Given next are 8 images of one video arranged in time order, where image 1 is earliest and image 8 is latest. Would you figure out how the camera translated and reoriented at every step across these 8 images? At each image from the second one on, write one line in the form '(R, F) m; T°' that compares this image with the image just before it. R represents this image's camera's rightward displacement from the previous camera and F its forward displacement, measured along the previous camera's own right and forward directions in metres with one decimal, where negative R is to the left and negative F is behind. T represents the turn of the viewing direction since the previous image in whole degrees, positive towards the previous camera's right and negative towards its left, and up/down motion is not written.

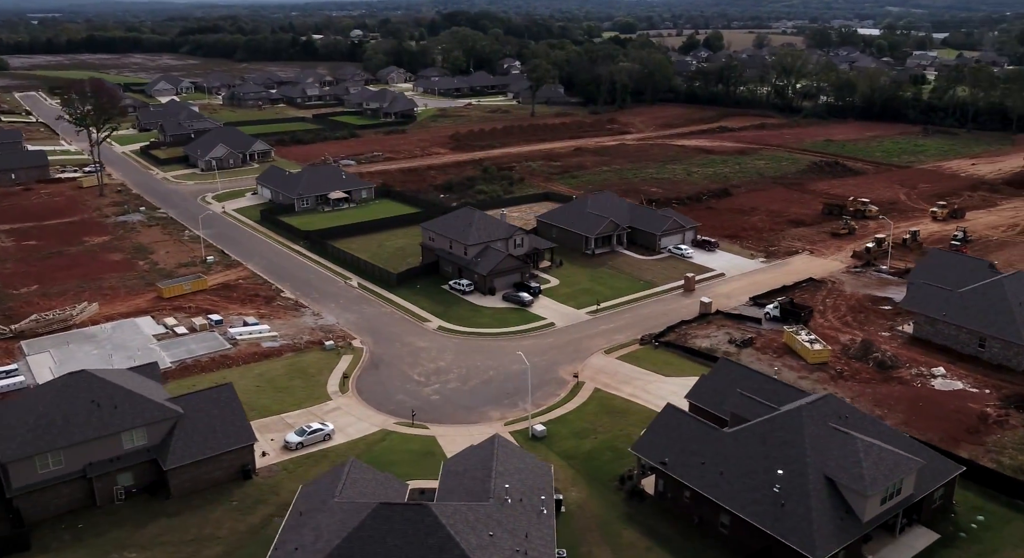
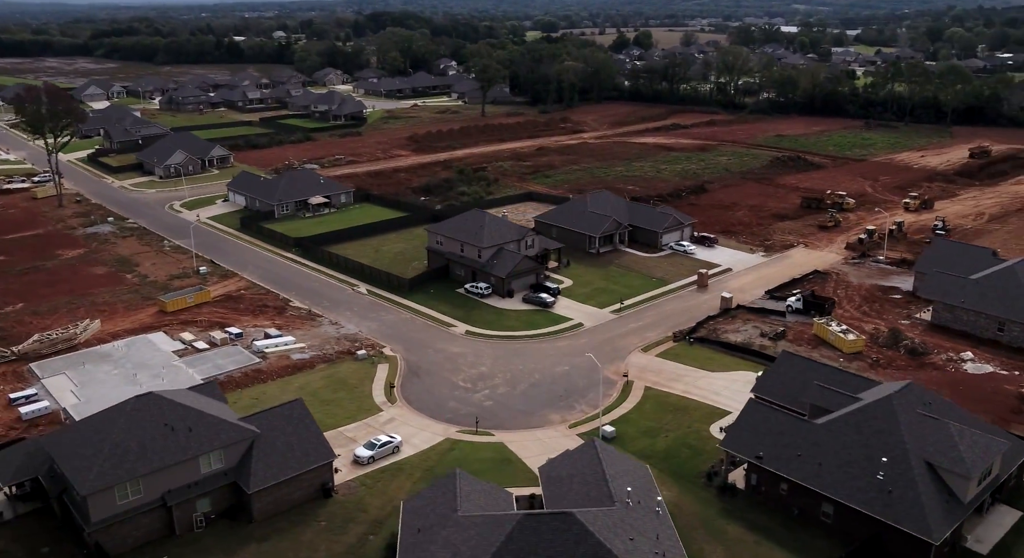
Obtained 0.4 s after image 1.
(-5.9, +0.7) m; +5°
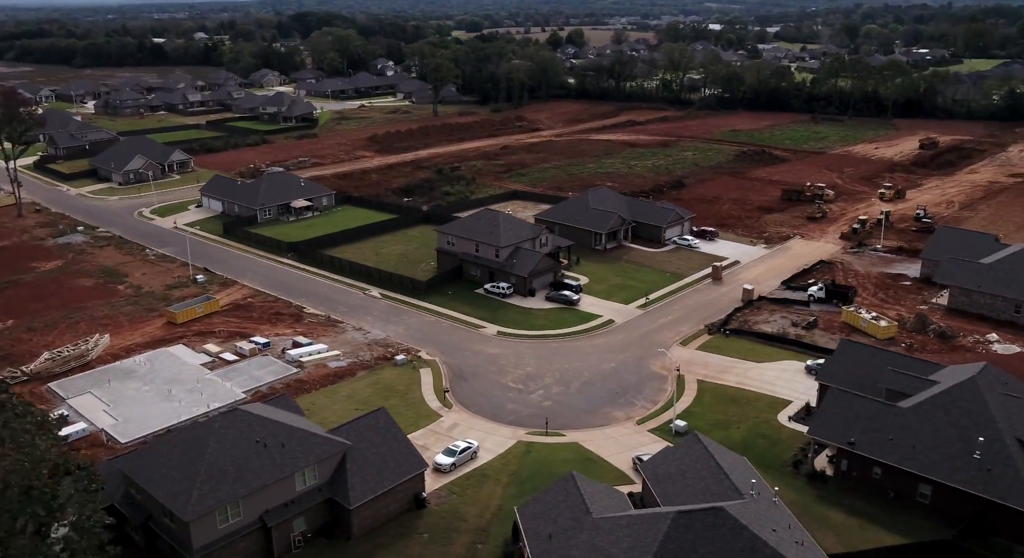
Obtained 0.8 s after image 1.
(-5.9, +0.9) m; +5°
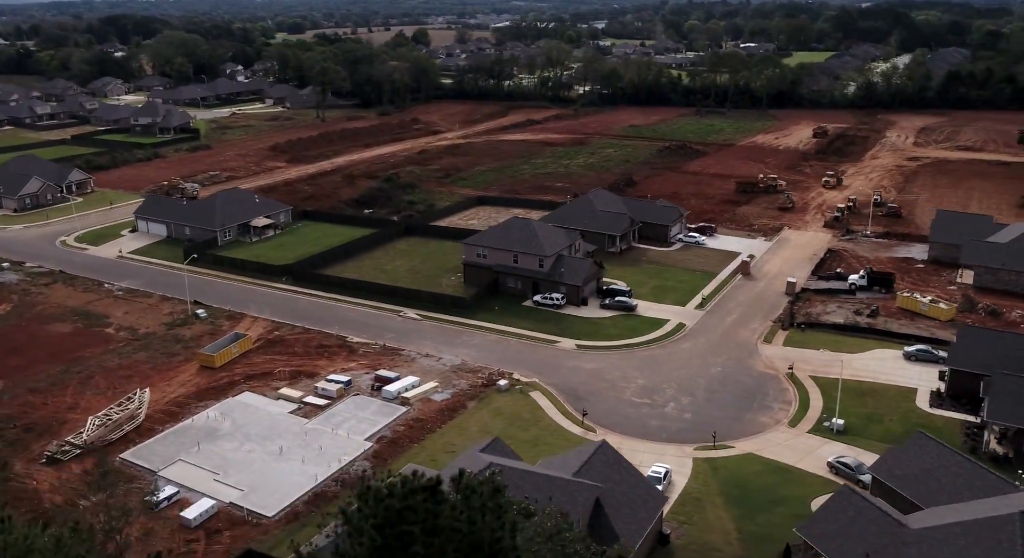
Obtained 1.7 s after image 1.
(-13.1, +3.7) m; +12°
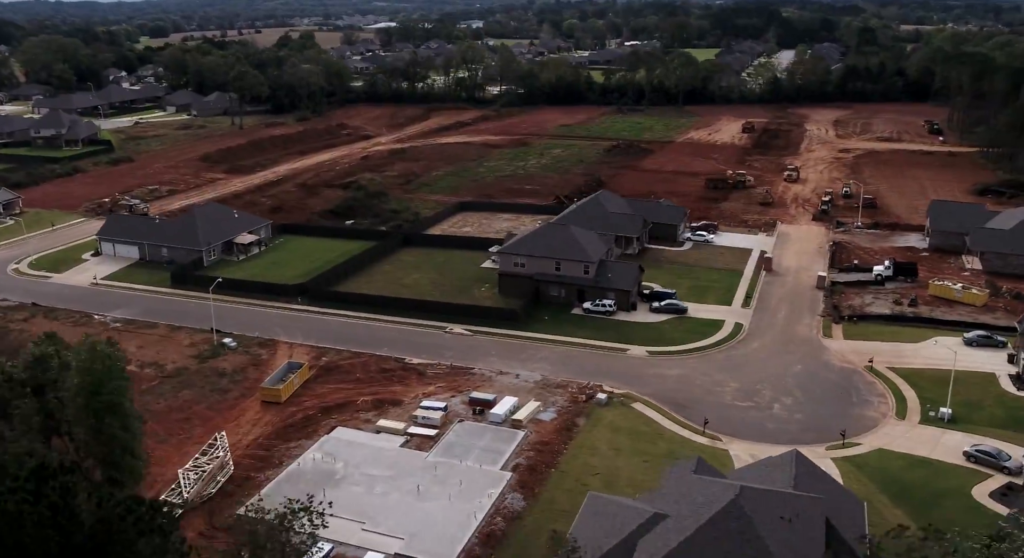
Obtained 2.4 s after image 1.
(-9.9, +2.3) m; +9°
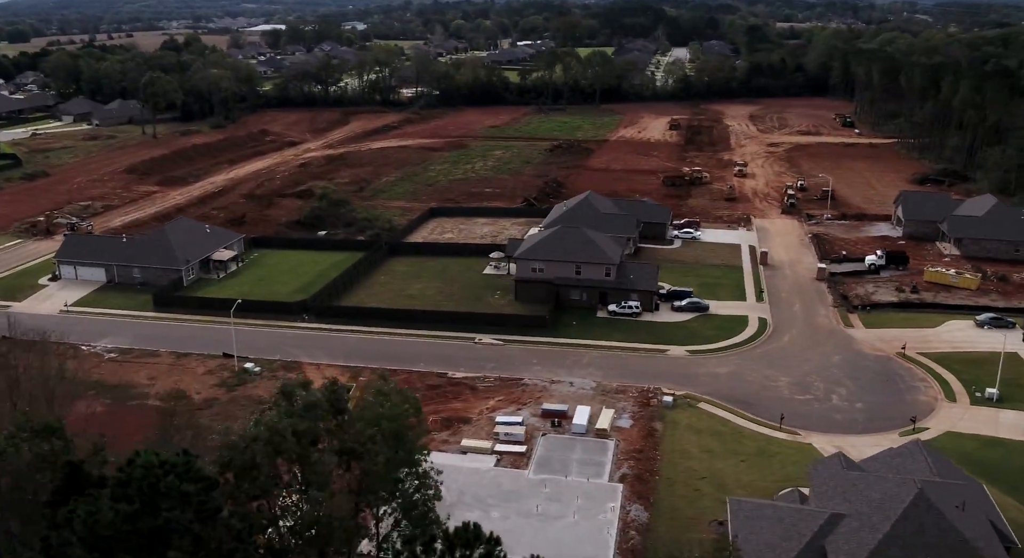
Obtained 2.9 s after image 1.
(-7.9, +1.4) m; +8°
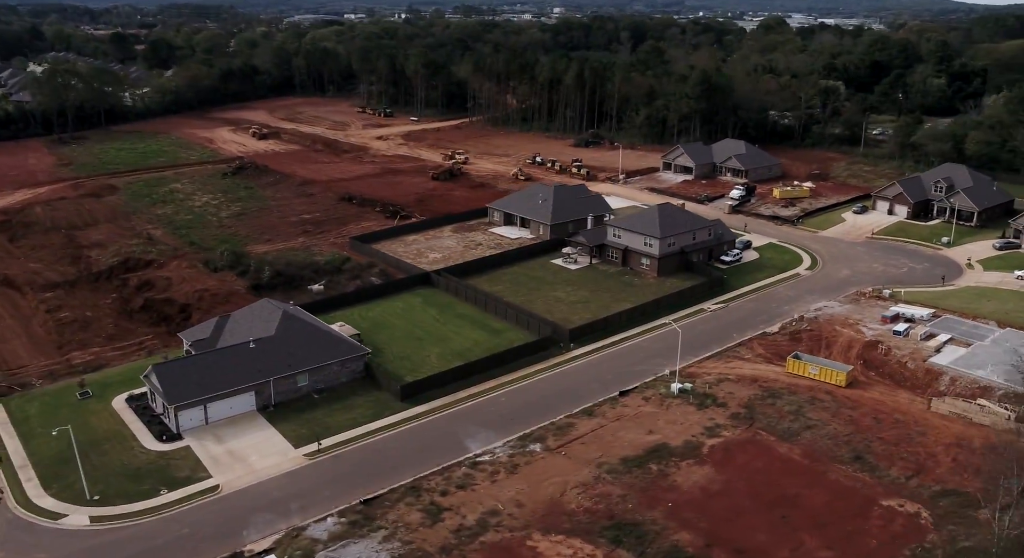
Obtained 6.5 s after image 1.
(-46.9, +20.6) m; +48°
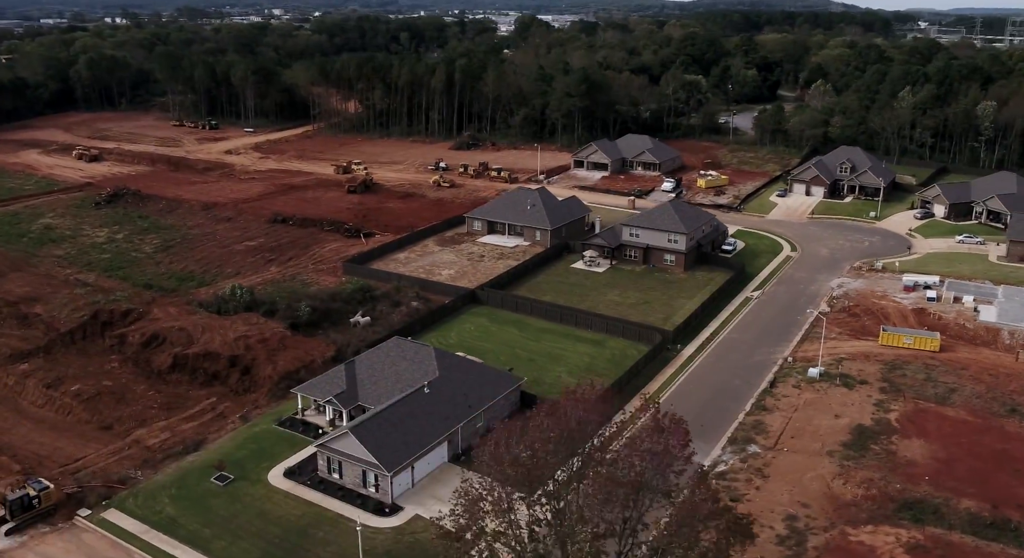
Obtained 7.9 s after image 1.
(-19.4, +4.6) m; +18°
